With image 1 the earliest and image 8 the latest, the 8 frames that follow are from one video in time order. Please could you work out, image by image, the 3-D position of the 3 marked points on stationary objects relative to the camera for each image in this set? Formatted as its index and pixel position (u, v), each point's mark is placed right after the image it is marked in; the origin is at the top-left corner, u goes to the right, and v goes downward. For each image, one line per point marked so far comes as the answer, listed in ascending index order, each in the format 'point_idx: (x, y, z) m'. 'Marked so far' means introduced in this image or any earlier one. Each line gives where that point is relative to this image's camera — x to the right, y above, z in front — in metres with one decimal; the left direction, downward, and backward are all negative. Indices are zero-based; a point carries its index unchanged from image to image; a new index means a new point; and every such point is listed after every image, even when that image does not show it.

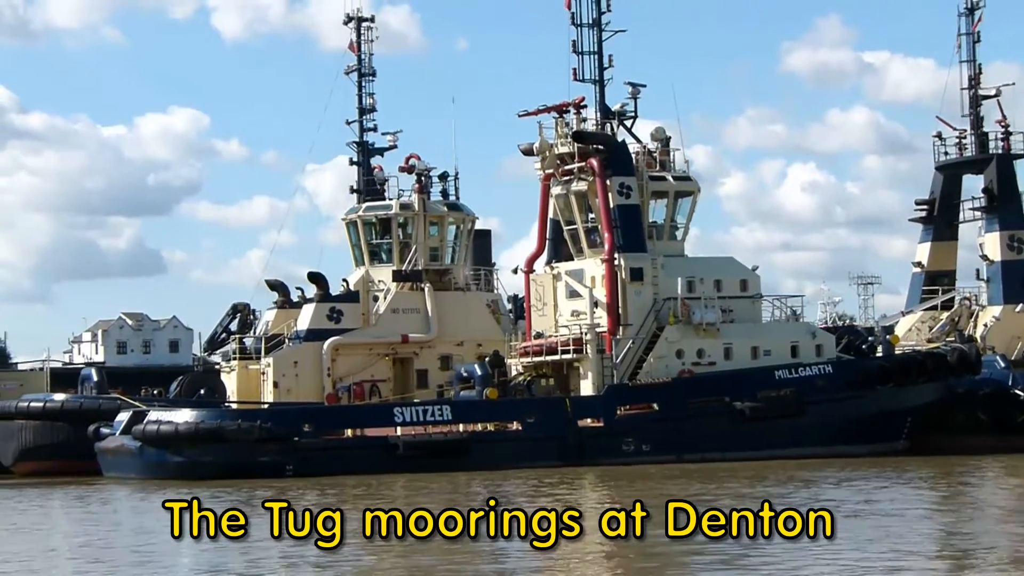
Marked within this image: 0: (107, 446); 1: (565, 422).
0: (-3.8, -1.5, +19.0) m
1: (+0.5, -1.3, +19.0) m
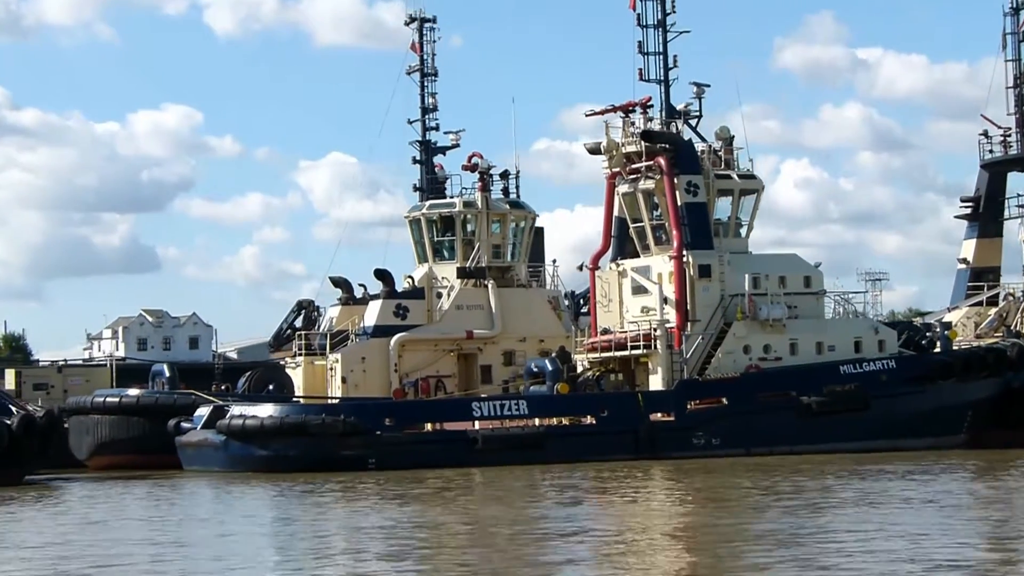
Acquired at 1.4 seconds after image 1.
0: (-3.1, -1.5, +19.4) m
1: (+1.2, -1.2, +19.3) m
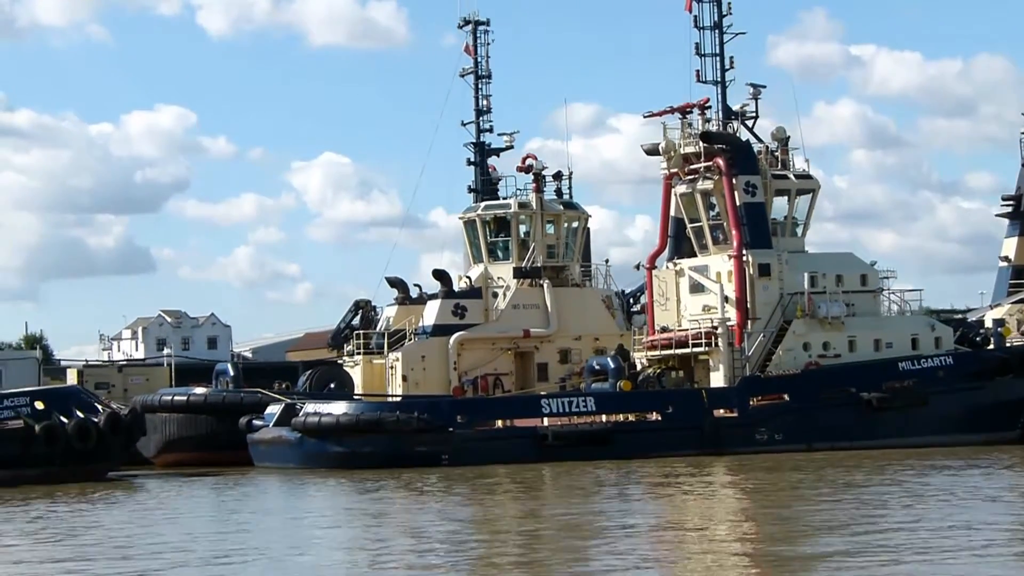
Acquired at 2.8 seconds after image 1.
0: (-2.5, -1.5, +19.8) m
1: (+1.9, -1.2, +19.7) m
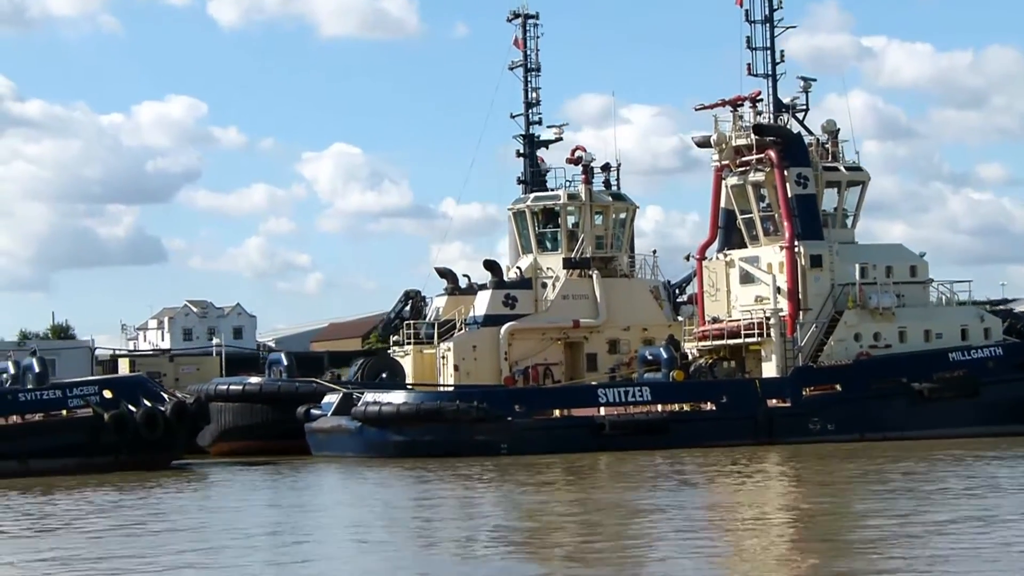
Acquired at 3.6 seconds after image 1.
0: (-1.9, -1.4, +20.0) m
1: (+2.4, -1.1, +19.9) m
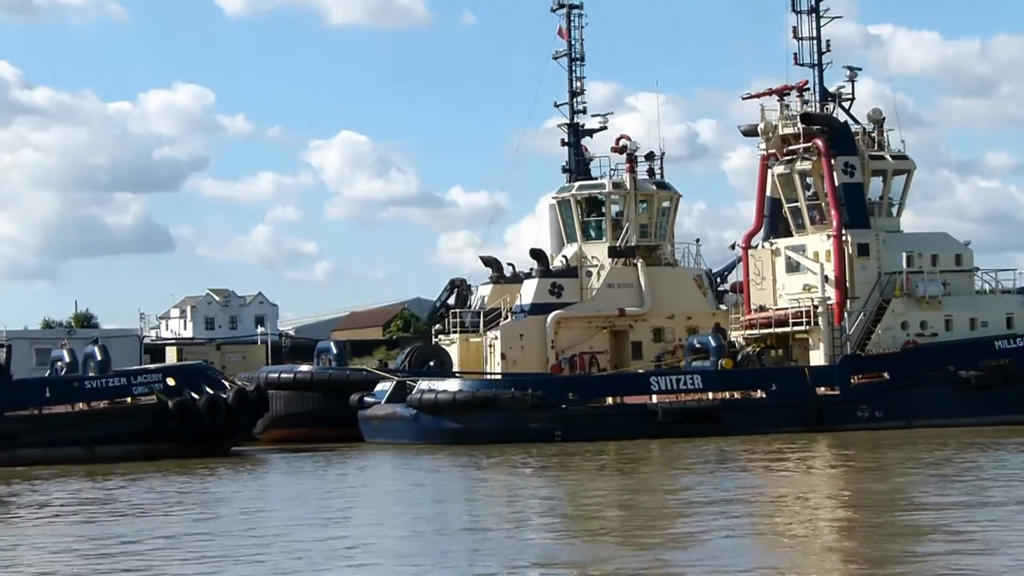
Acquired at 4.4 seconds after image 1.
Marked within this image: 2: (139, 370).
0: (-1.4, -1.3, +20.2) m
1: (+2.9, -1.0, +20.1) m
2: (-3.2, -0.7, +17.5) m
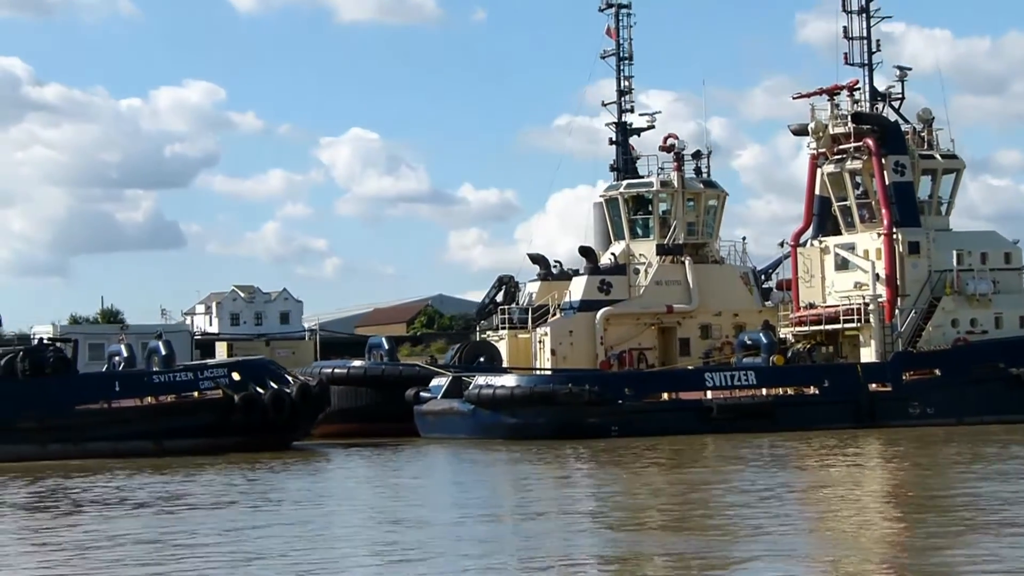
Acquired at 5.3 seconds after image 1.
0: (-0.8, -1.2, +20.4) m
1: (+3.5, -1.0, +20.2) m
2: (-2.7, -0.7, +17.8) m
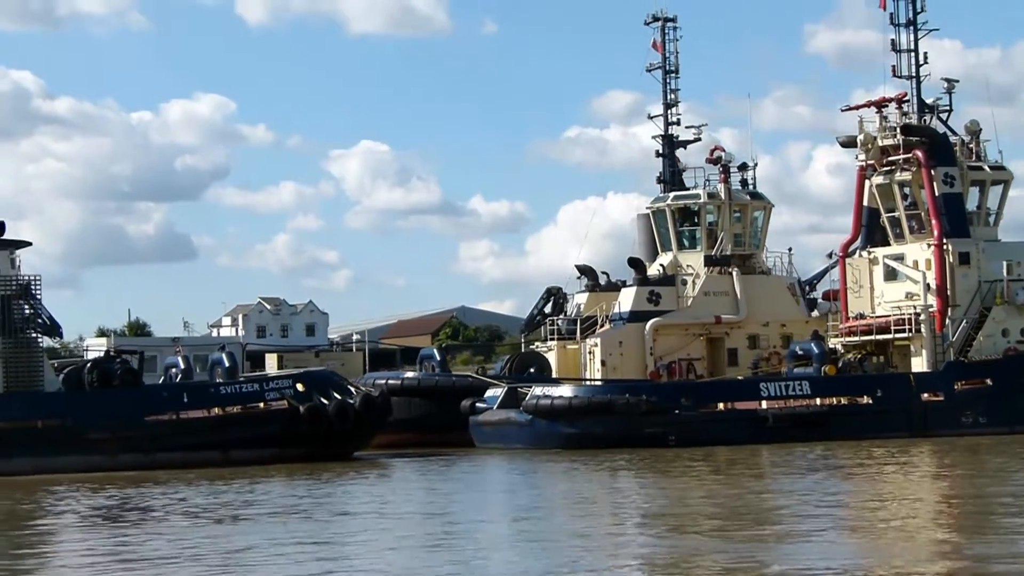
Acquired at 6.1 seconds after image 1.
0: (-0.3, -1.3, +20.7) m
1: (+4.0, -1.1, +20.4) m
2: (-2.2, -0.8, +18.0) m
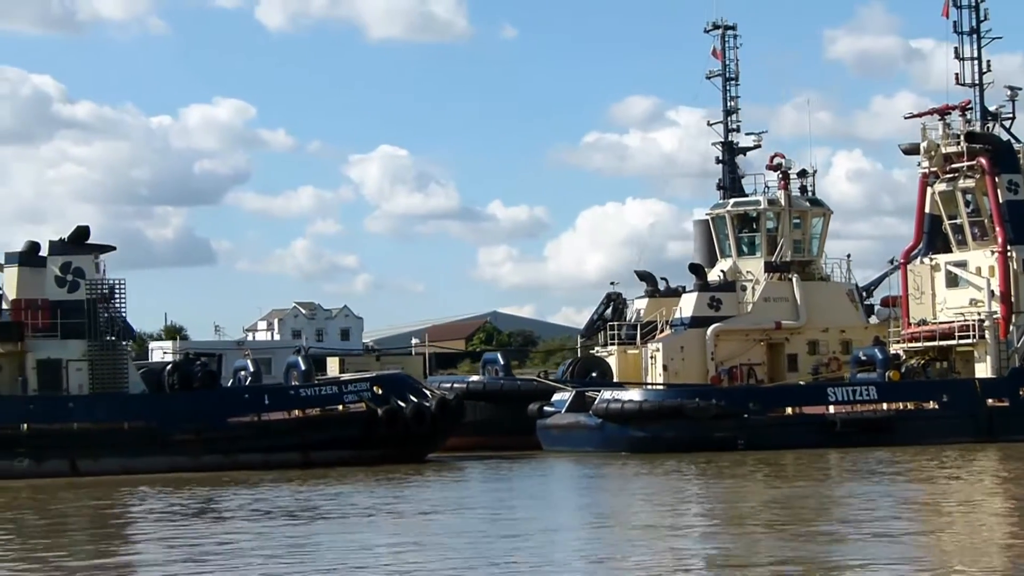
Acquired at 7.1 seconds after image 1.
0: (+0.4, -1.4, +20.9) m
1: (+4.7, -1.2, +20.5) m
2: (-1.5, -0.8, +18.2) m
